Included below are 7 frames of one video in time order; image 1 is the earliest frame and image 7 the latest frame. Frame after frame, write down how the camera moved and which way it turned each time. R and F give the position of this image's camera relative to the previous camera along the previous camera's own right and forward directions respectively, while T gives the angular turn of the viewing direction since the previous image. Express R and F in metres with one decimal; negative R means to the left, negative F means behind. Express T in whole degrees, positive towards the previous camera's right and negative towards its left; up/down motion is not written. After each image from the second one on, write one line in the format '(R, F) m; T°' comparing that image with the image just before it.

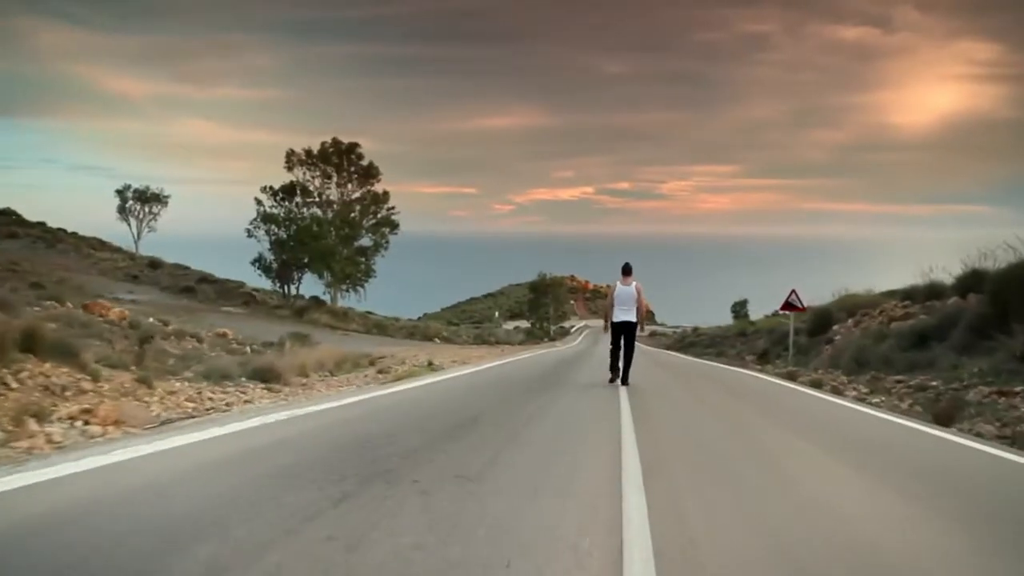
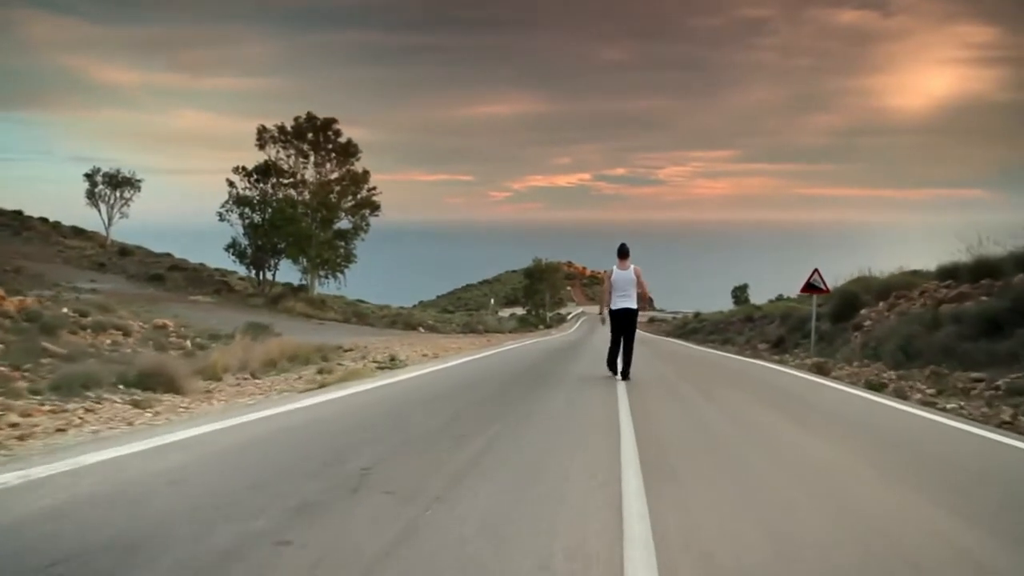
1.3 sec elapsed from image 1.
(+0.4, +3.2) m; 0°
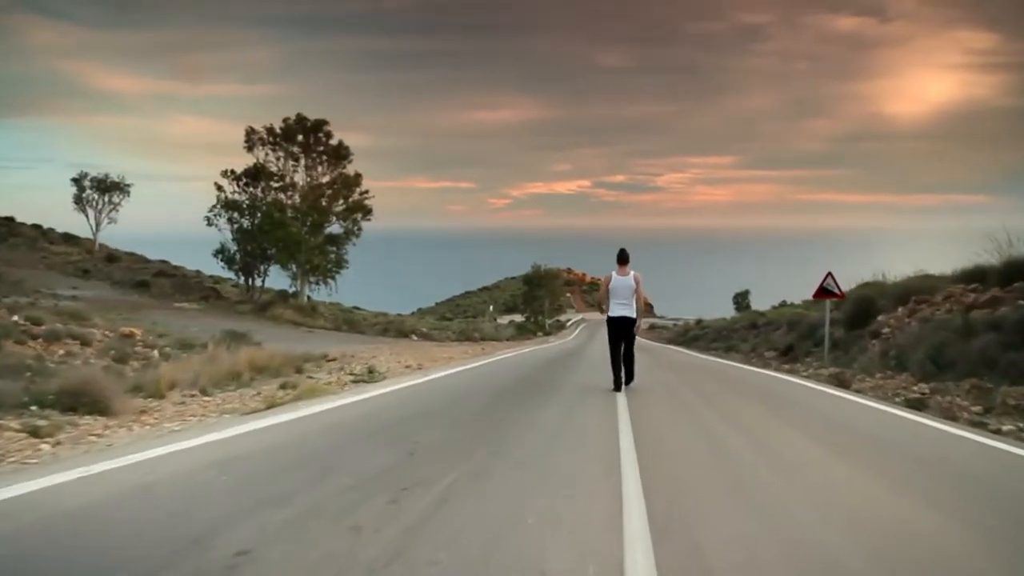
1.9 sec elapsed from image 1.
(+0.2, +1.4) m; 0°
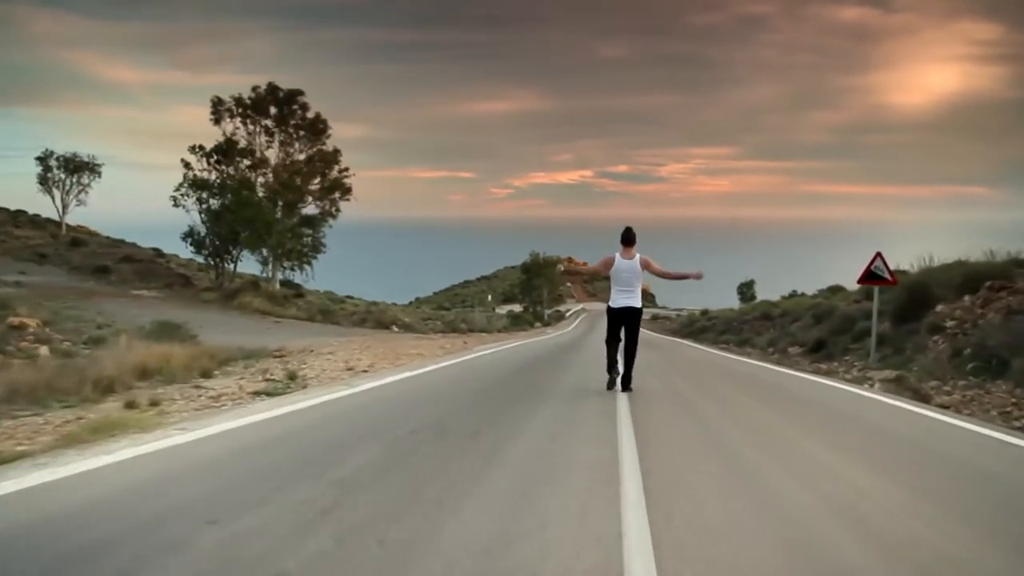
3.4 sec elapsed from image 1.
(+0.4, +3.7) m; 0°
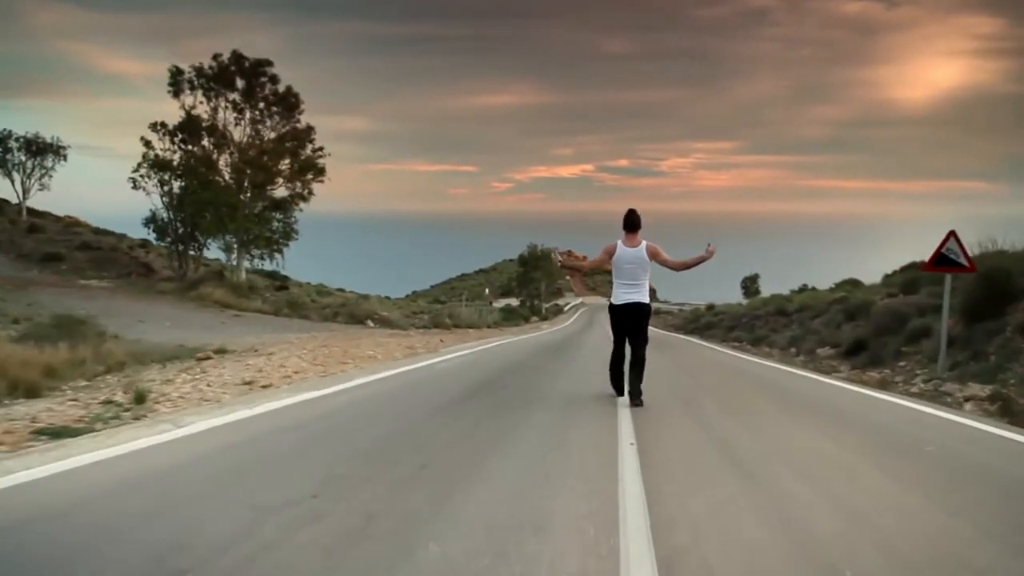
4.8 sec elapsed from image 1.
(+0.4, +3.7) m; 0°
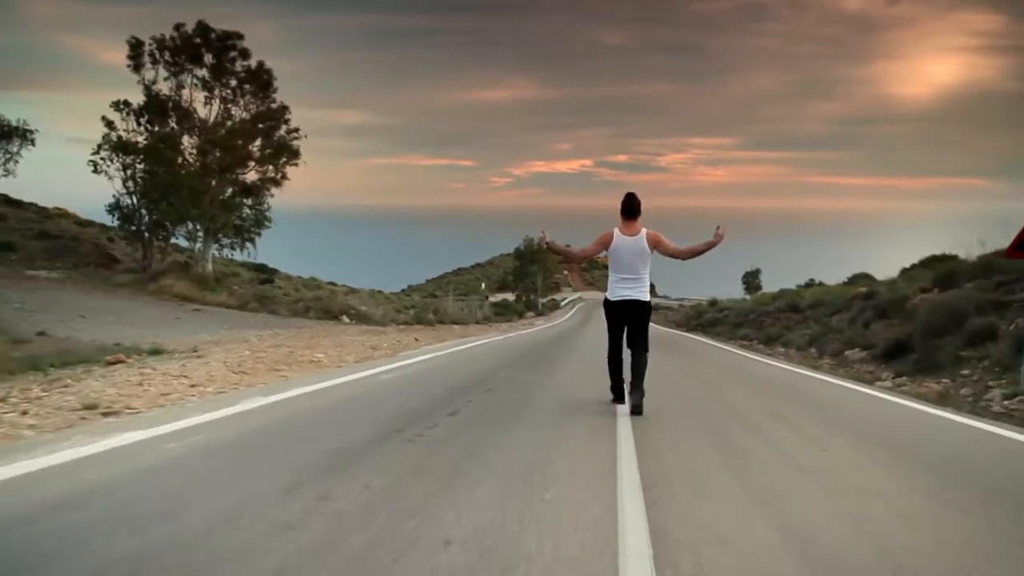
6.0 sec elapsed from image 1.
(+0.3, +2.8) m; 0°
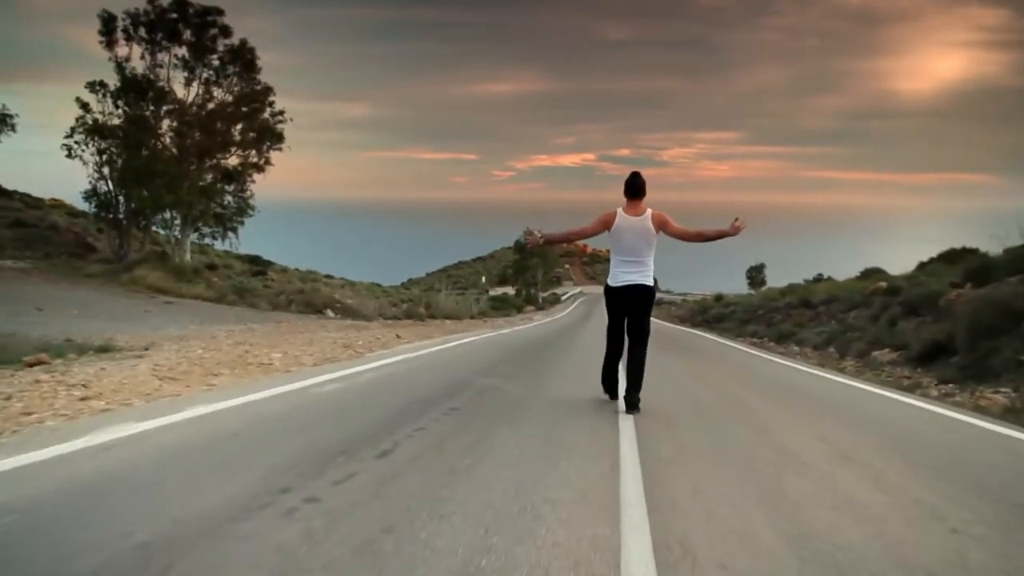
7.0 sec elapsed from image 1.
(+0.2, +1.9) m; 0°
